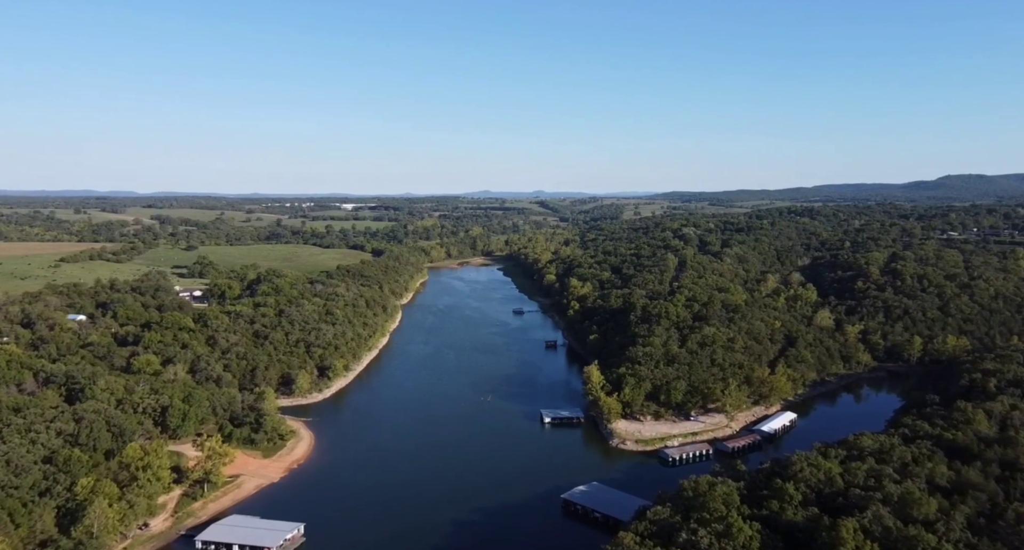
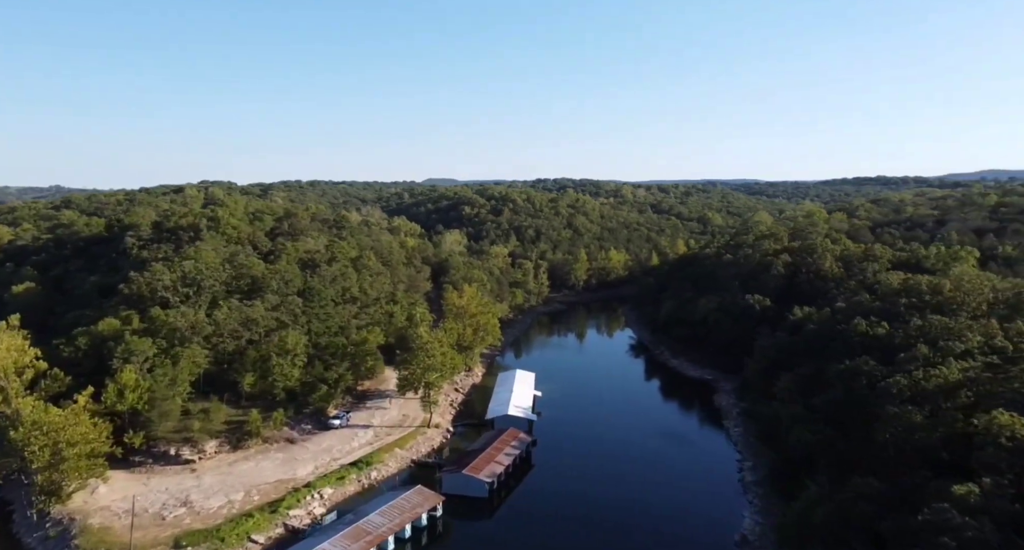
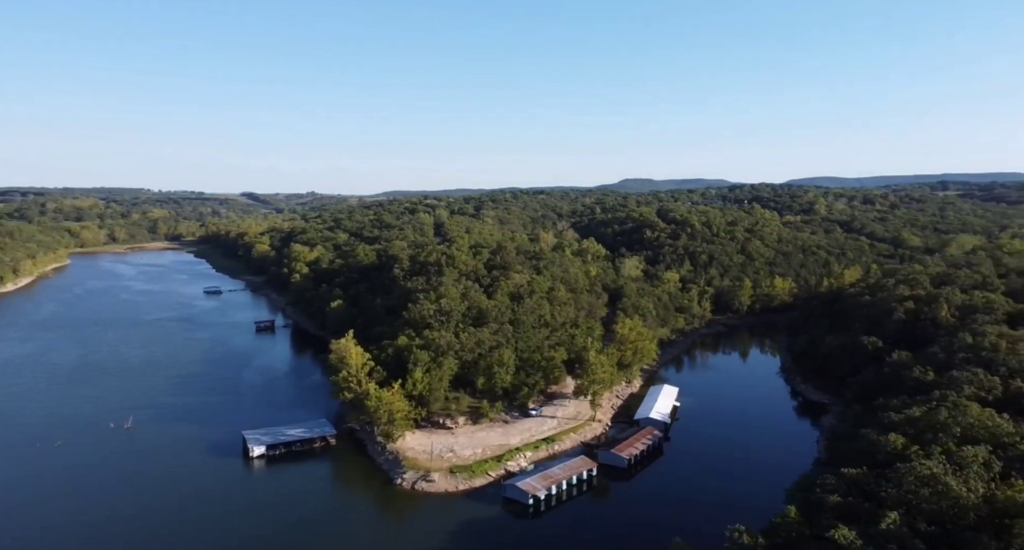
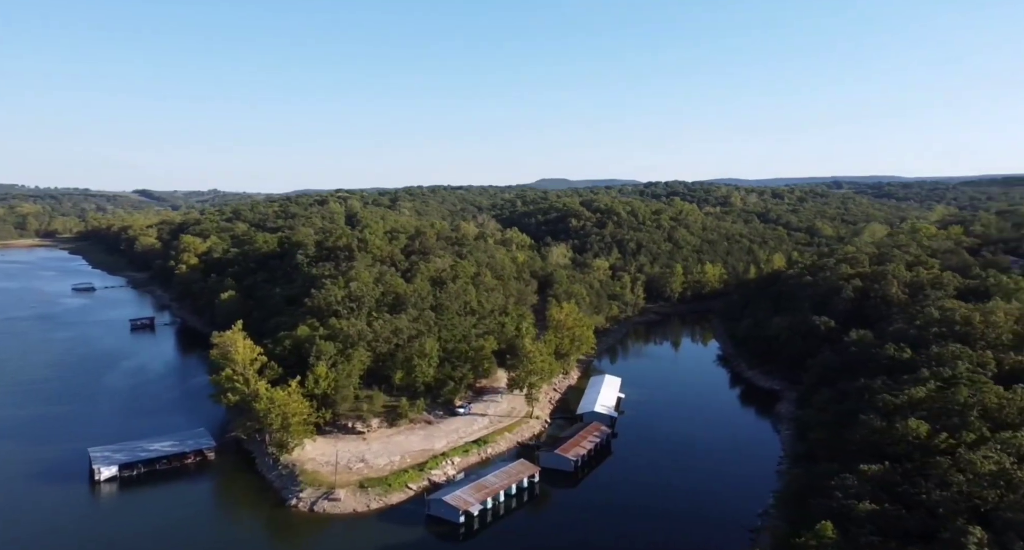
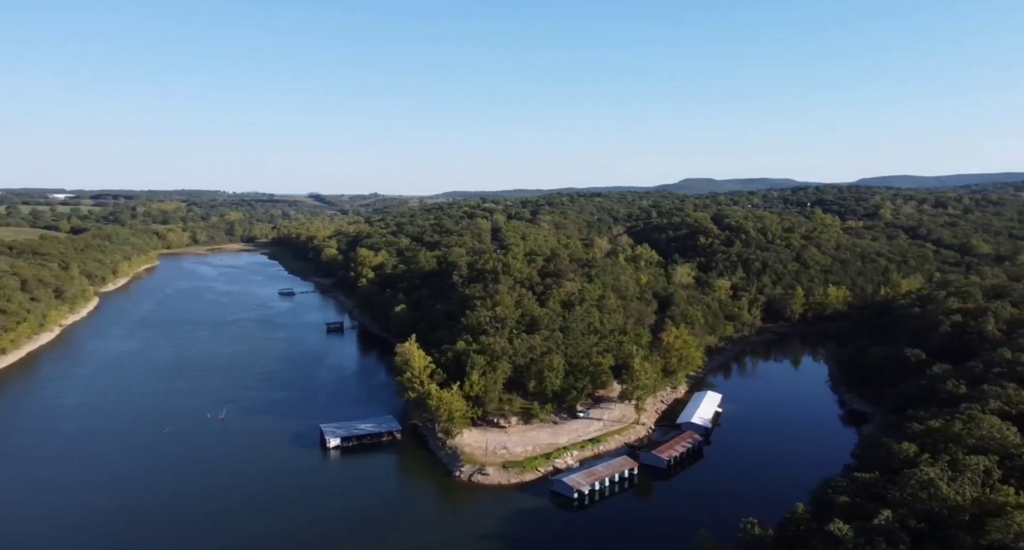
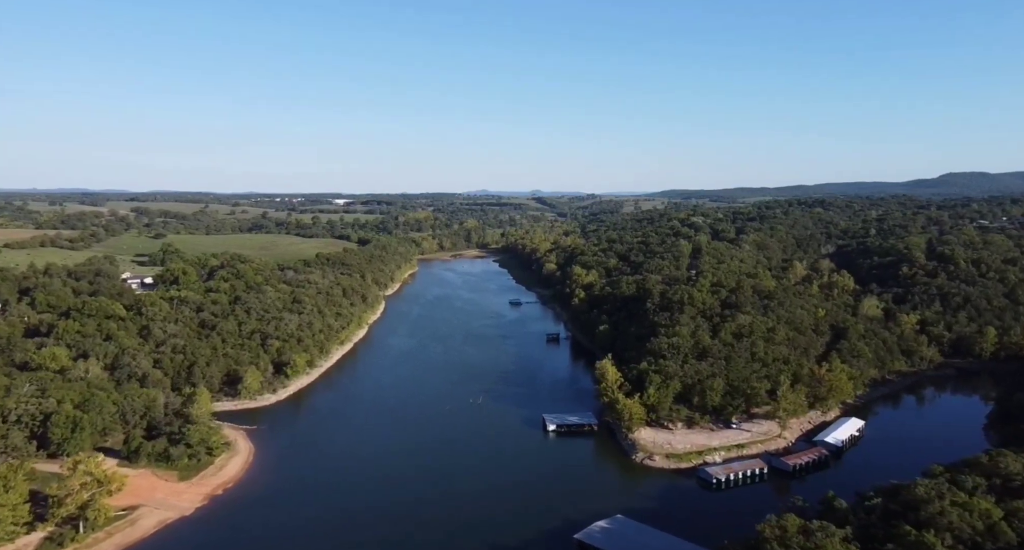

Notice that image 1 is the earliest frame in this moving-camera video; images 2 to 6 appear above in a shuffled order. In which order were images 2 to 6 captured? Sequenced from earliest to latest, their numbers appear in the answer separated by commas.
6, 5, 3, 4, 2
